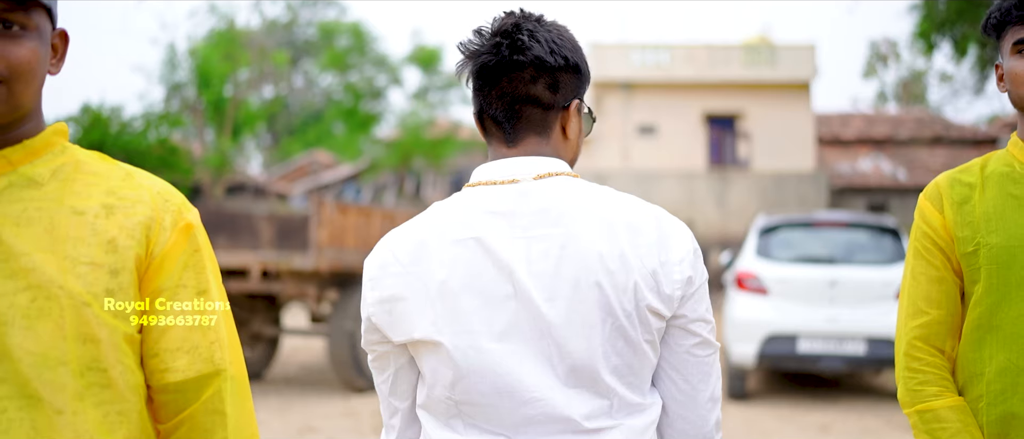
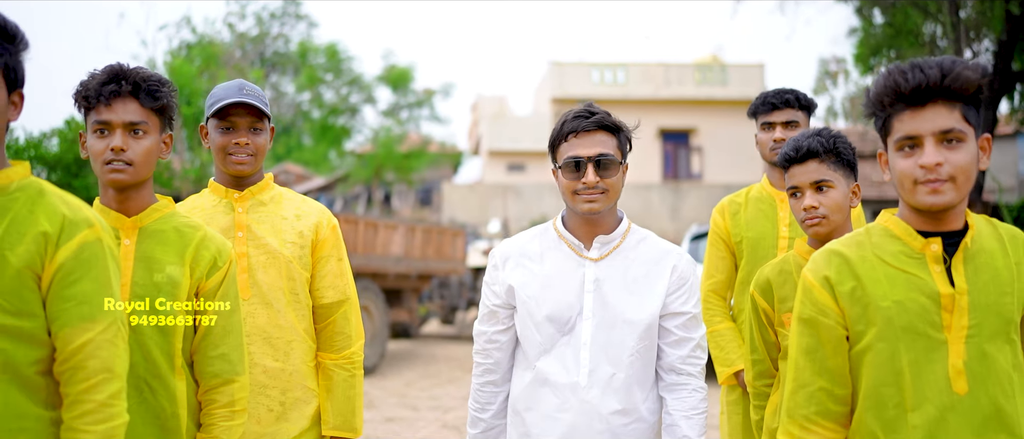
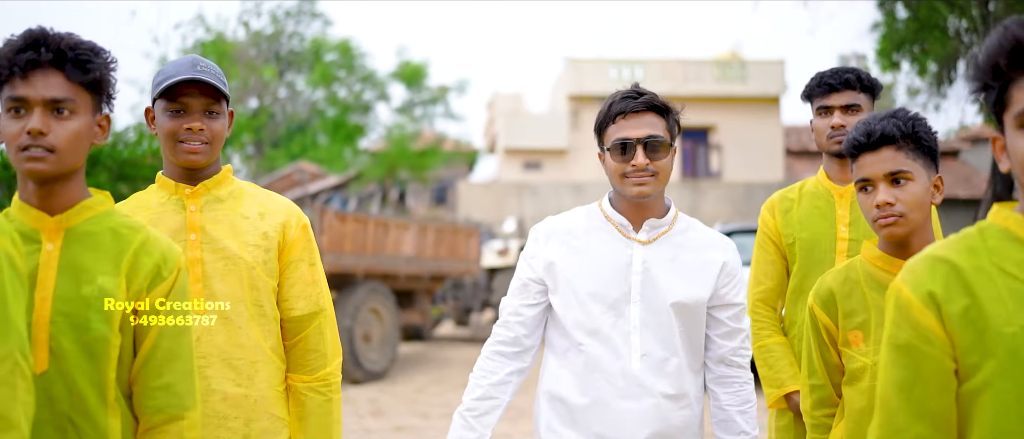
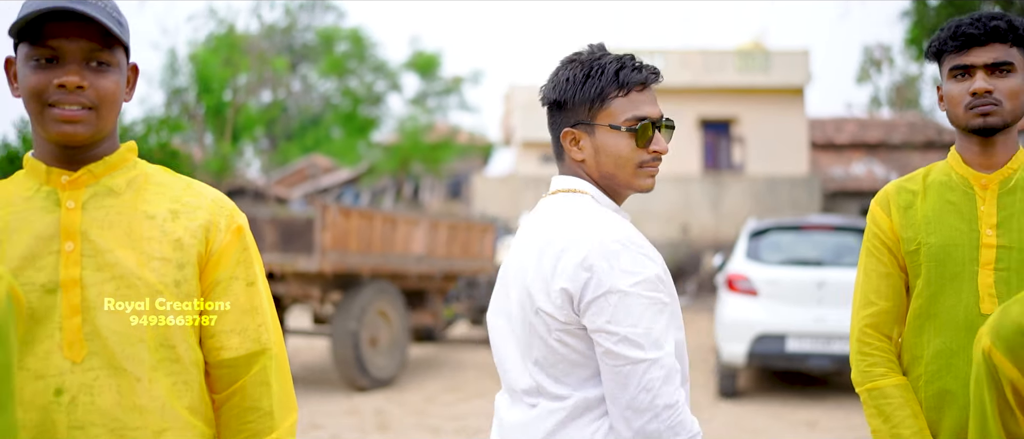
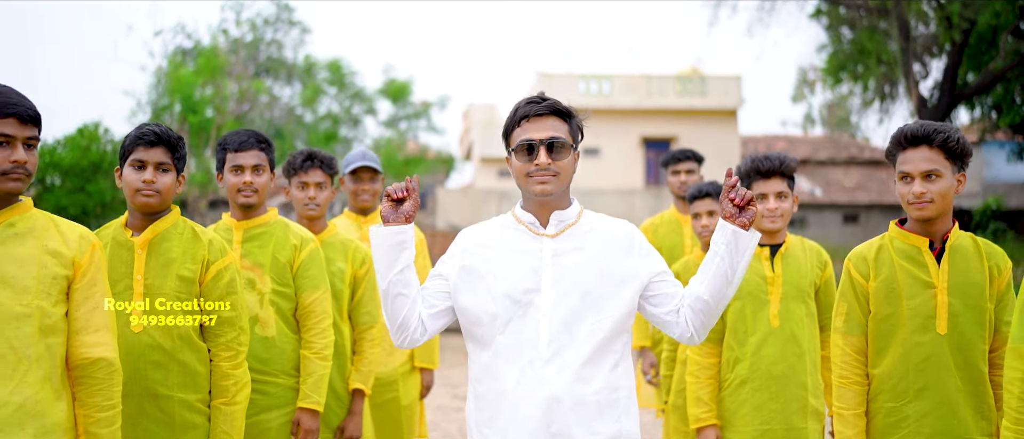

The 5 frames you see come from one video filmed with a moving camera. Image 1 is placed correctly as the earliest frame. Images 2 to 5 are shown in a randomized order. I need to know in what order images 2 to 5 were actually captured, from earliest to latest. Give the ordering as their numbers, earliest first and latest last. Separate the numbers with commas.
4, 3, 2, 5
